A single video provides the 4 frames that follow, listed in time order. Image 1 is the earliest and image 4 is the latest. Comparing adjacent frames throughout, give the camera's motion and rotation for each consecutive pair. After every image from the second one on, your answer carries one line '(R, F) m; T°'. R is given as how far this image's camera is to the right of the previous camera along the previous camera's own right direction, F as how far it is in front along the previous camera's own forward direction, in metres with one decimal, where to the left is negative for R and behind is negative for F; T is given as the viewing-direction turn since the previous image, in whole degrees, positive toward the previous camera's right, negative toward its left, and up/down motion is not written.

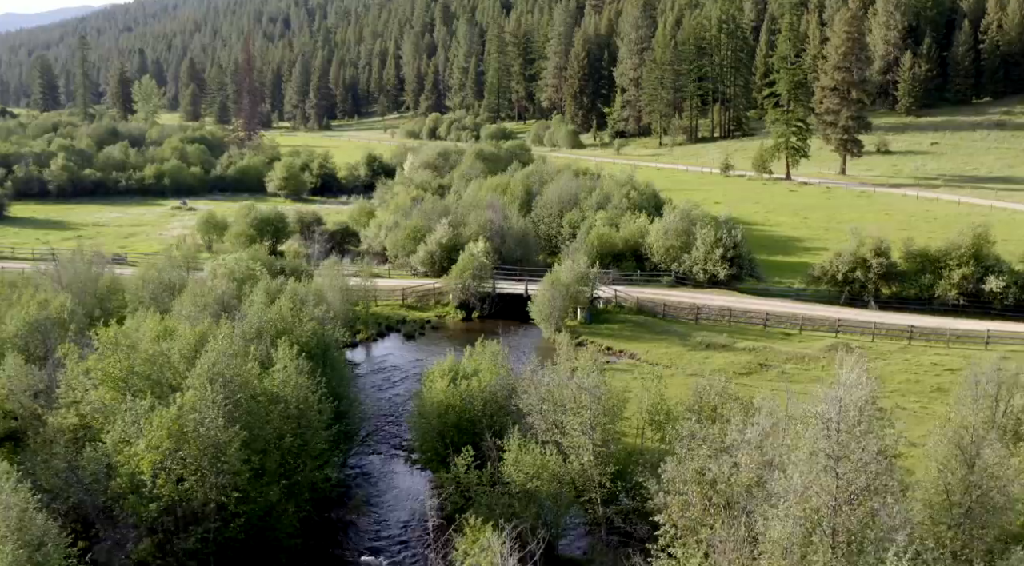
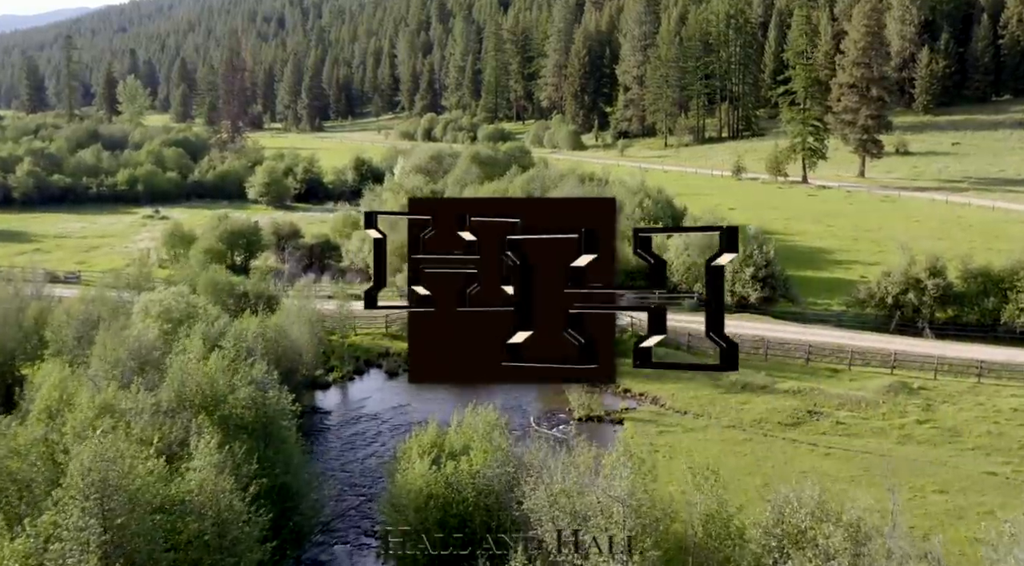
(0.0, +6.7) m; 0°
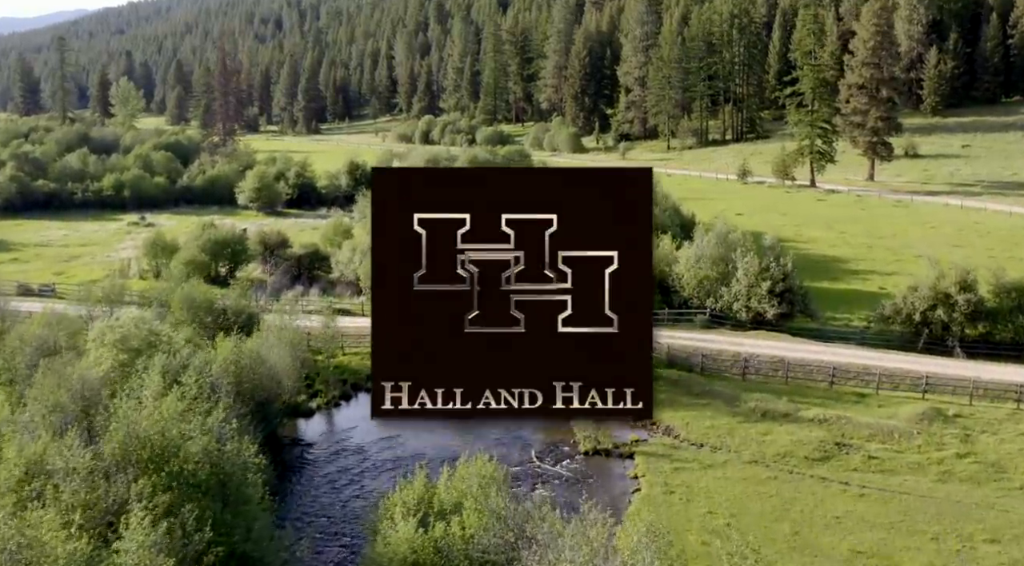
(0.0, +3.1) m; 0°
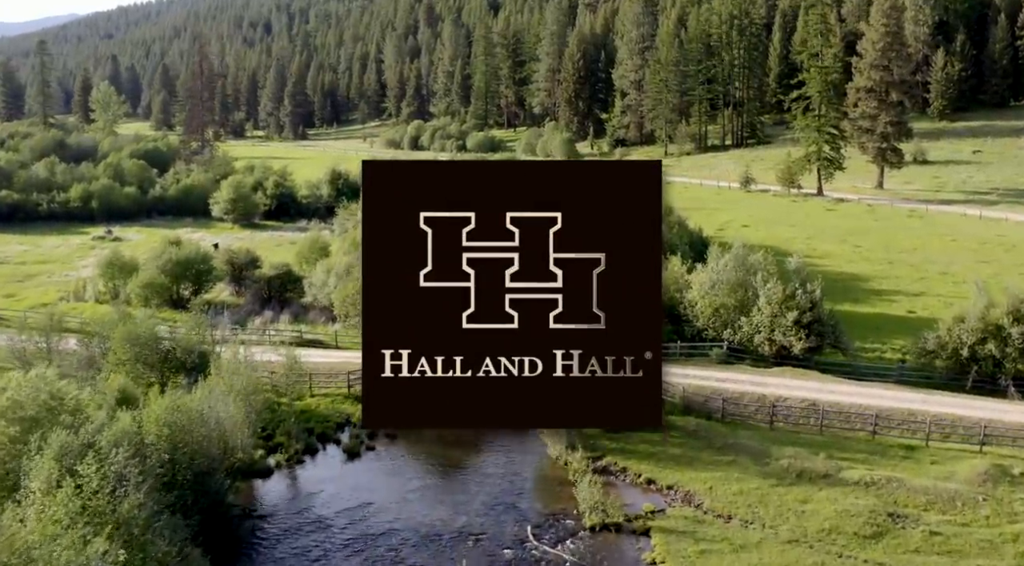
(0.0, +5.0) m; 0°
